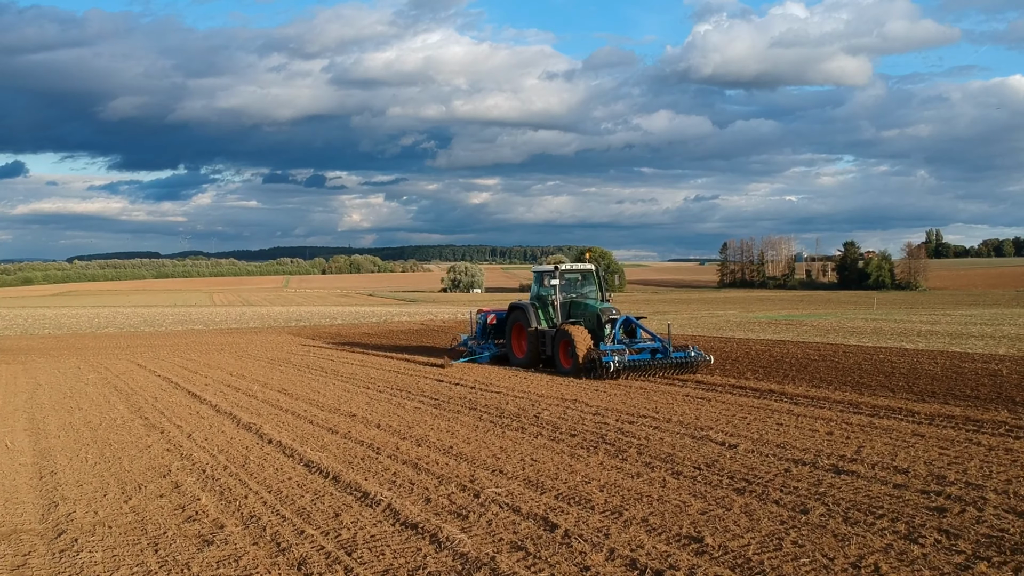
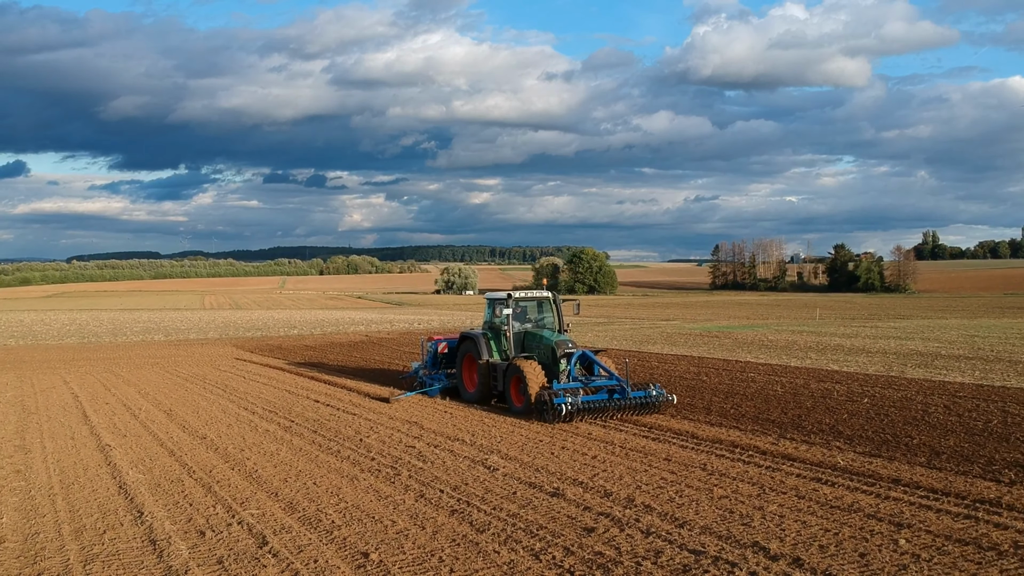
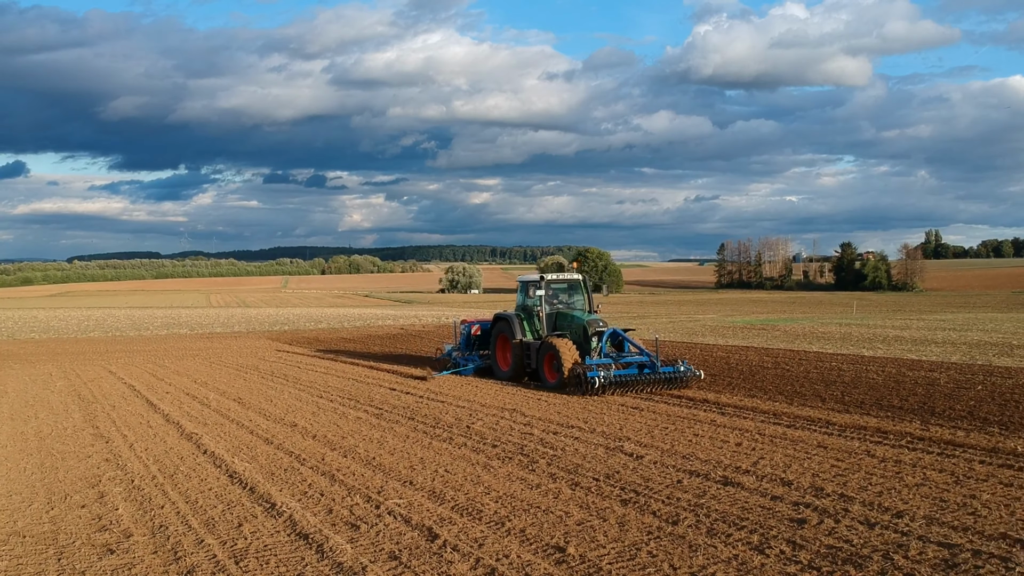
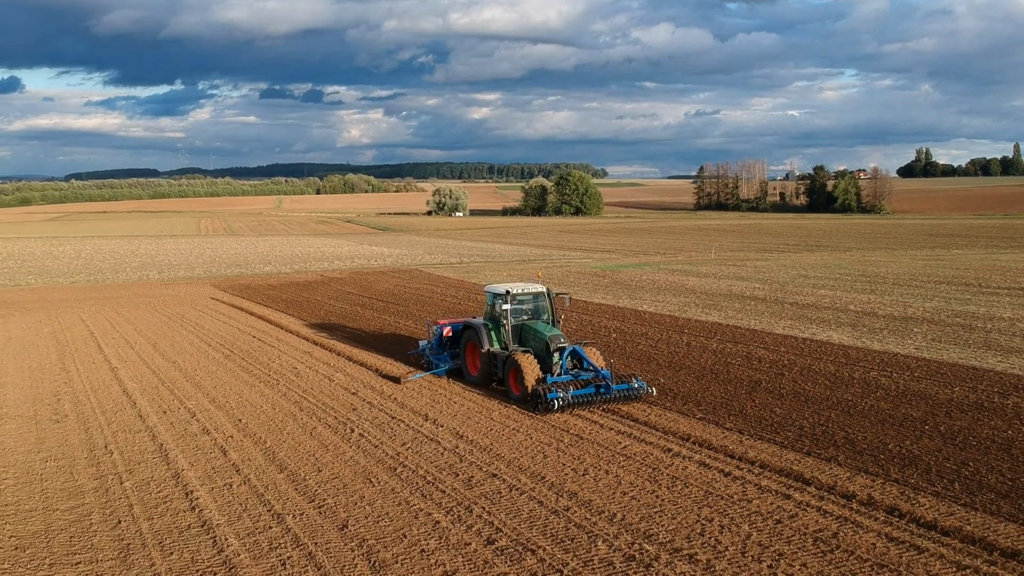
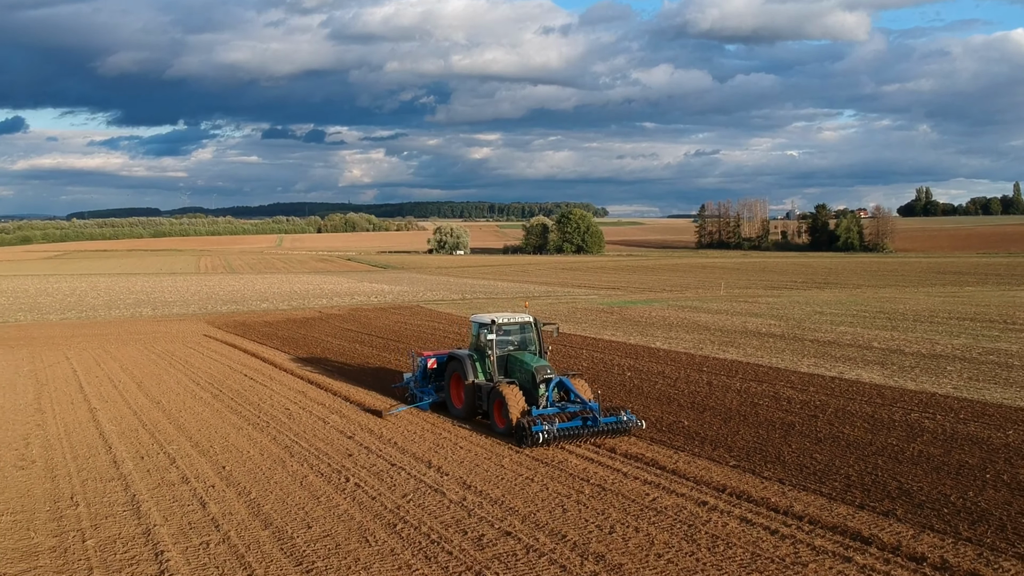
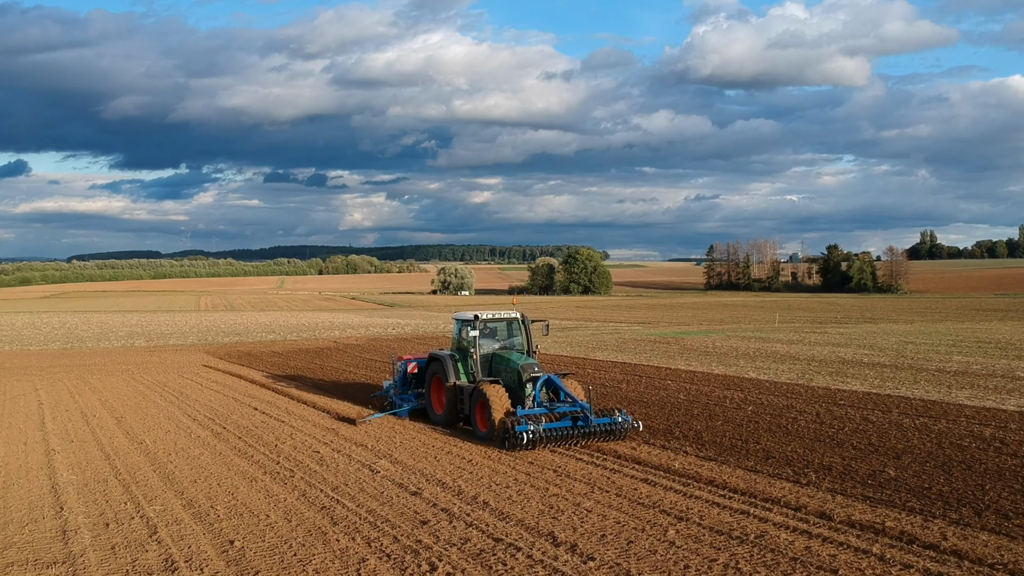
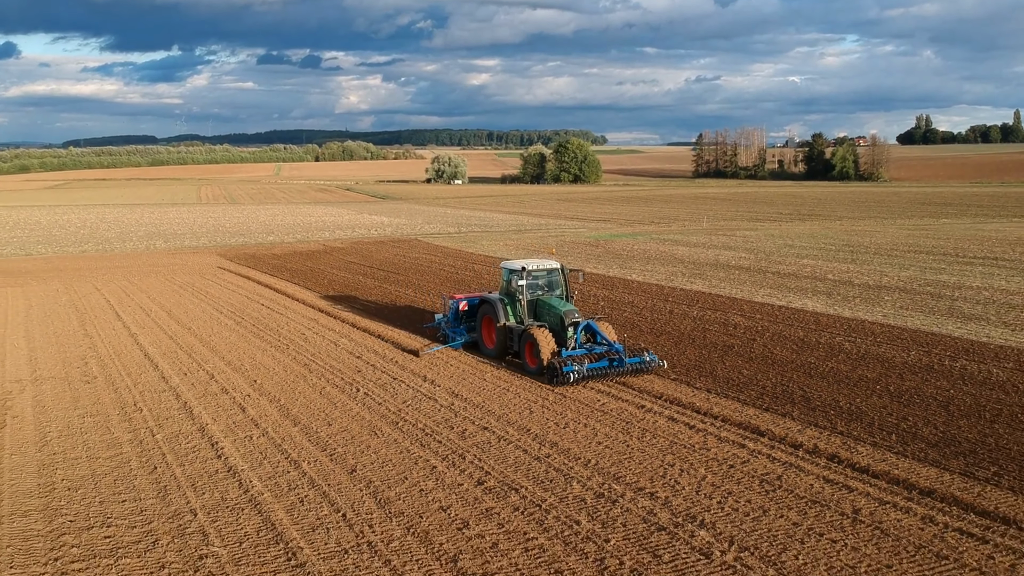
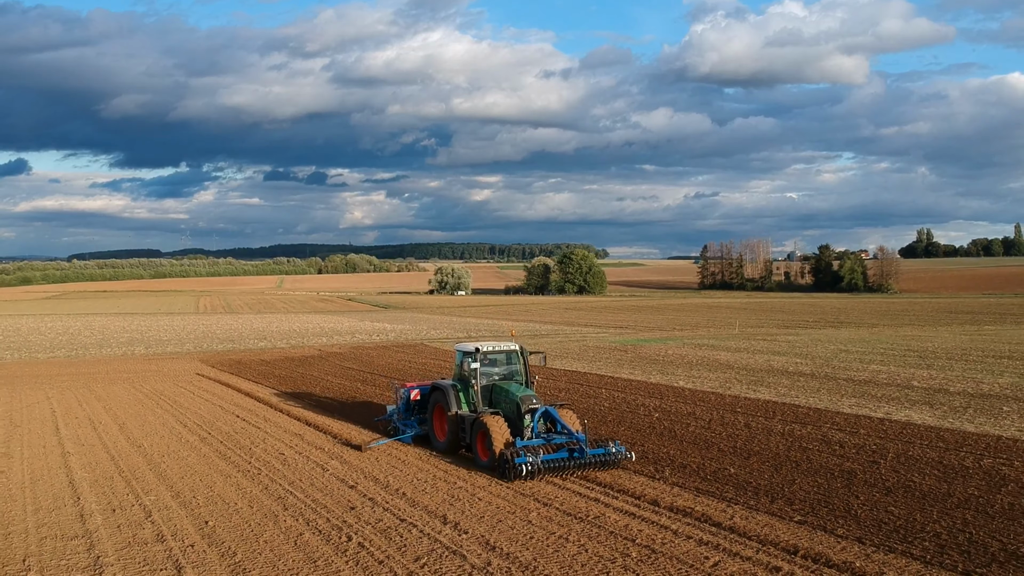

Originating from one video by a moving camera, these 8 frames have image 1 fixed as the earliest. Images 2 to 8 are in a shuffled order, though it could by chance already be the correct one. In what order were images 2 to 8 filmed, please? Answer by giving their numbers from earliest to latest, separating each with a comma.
3, 2, 6, 8, 5, 4, 7
